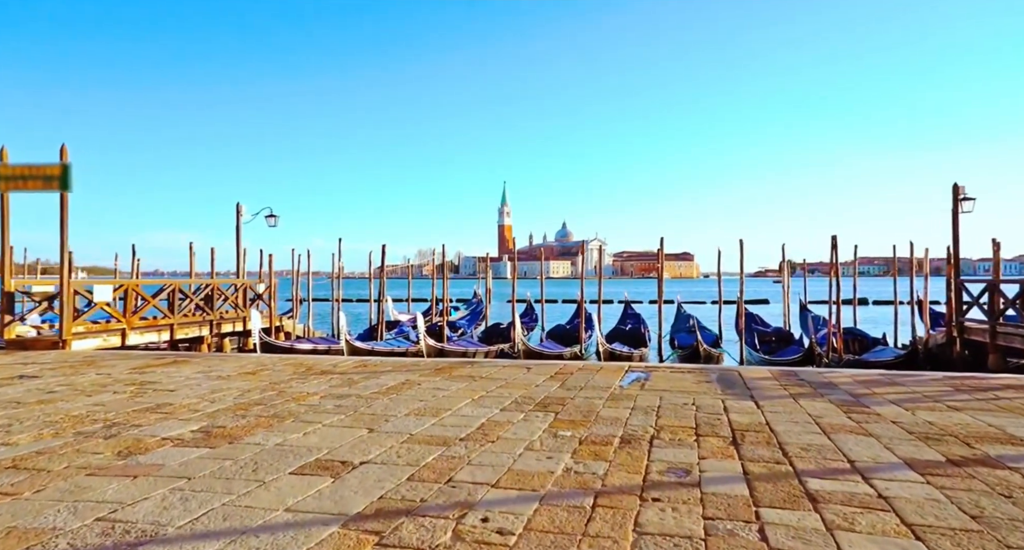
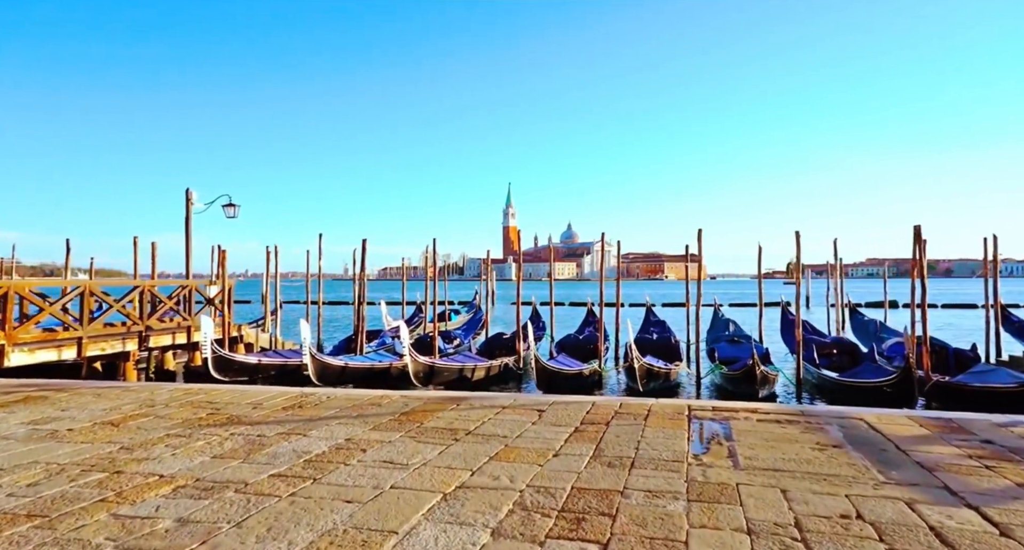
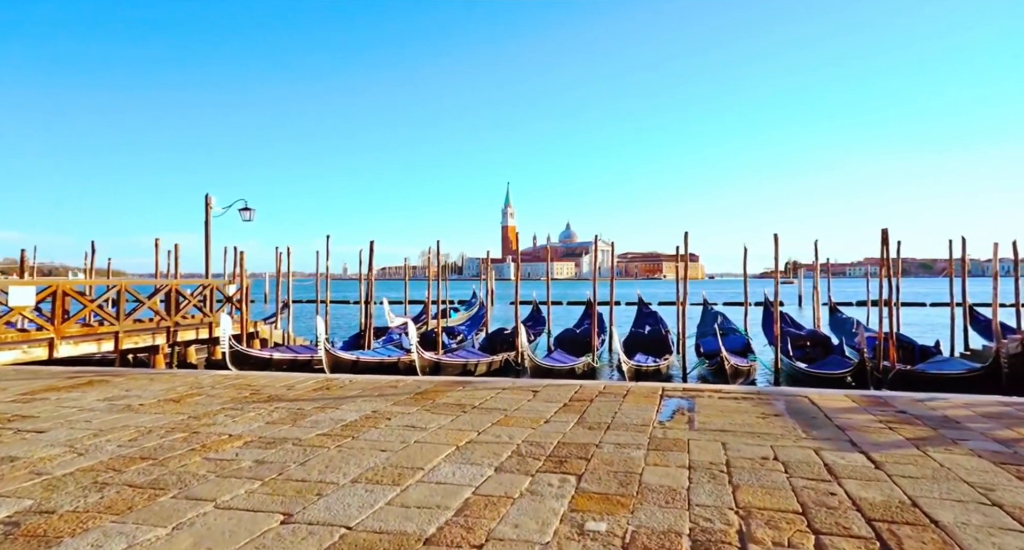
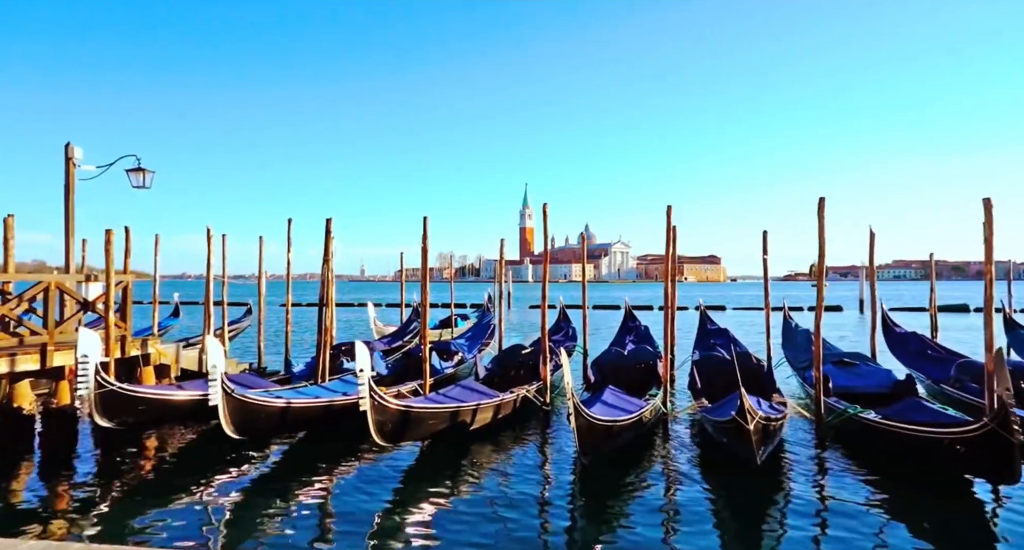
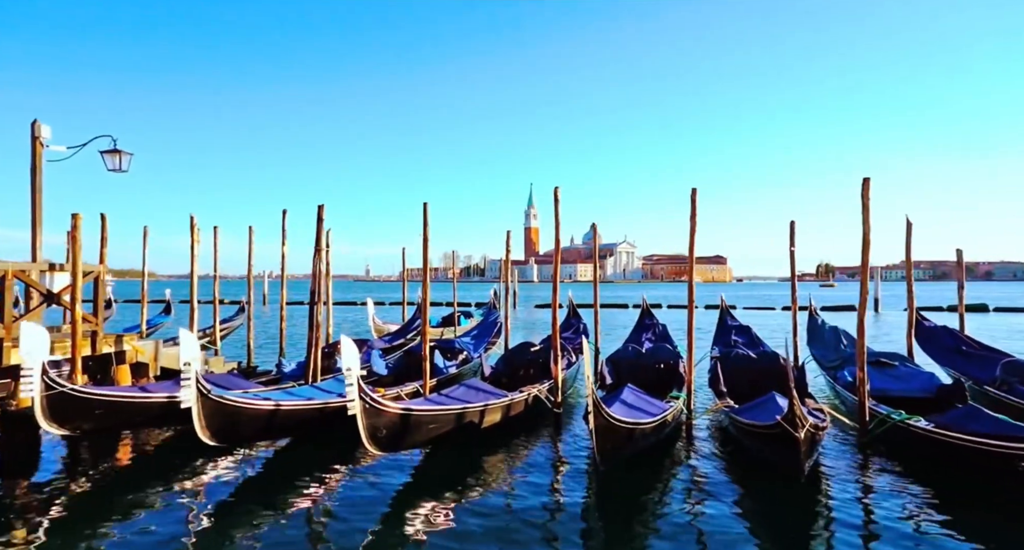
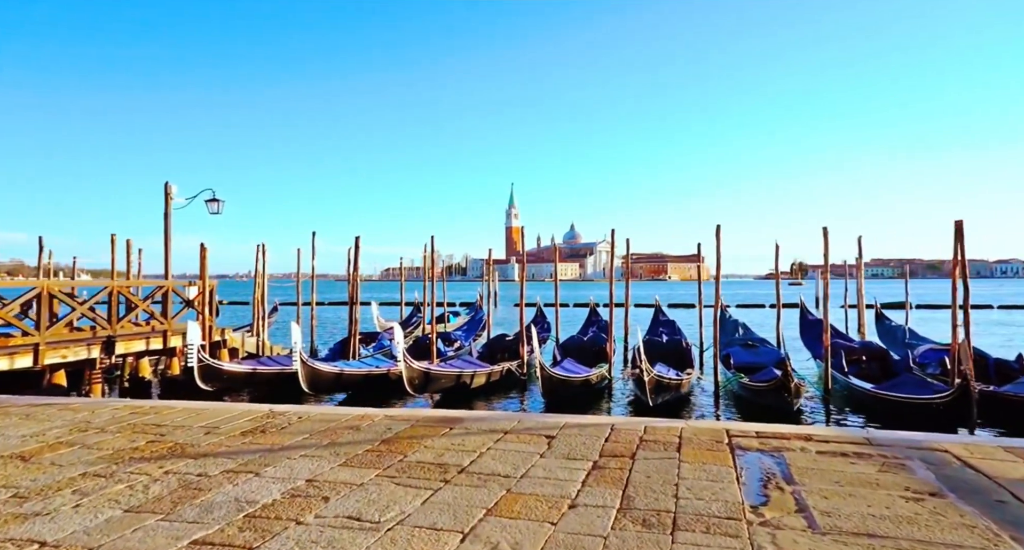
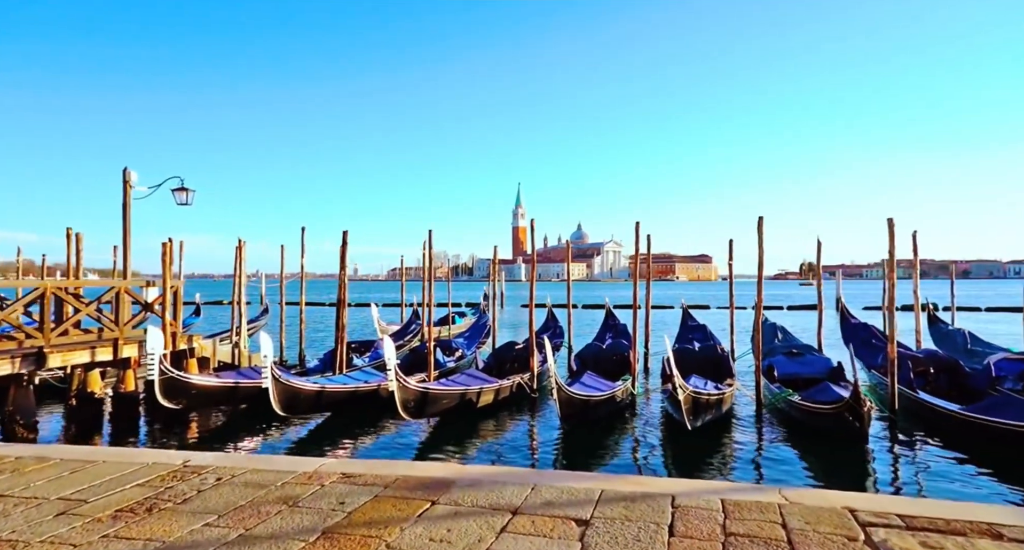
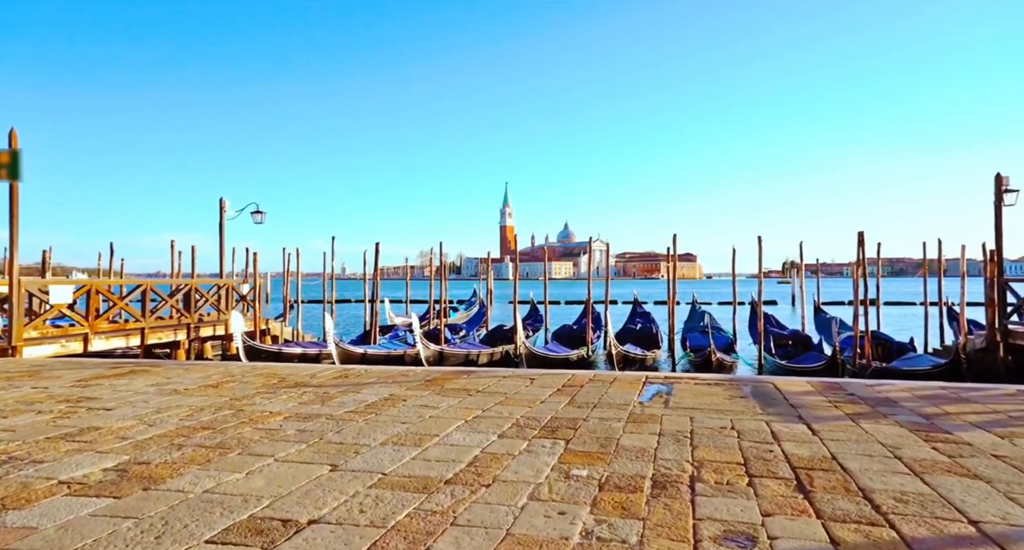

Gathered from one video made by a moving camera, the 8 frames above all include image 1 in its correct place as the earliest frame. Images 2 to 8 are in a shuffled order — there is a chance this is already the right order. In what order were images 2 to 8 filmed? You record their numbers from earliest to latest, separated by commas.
8, 3, 2, 6, 7, 4, 5
